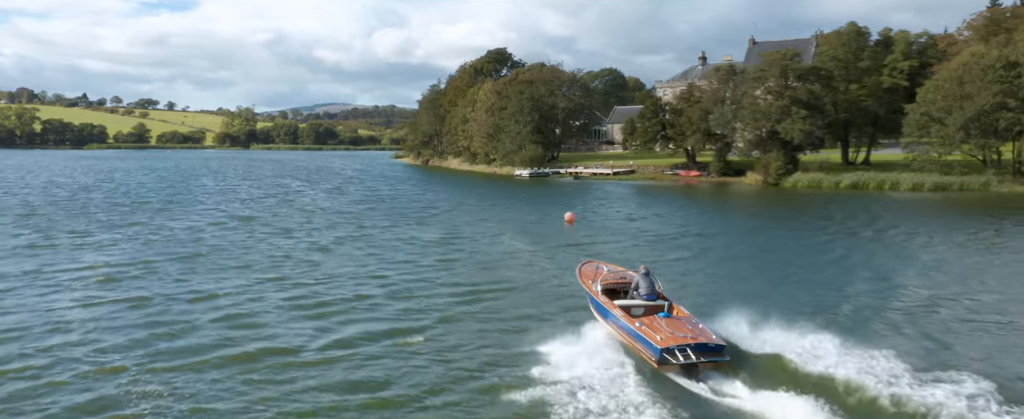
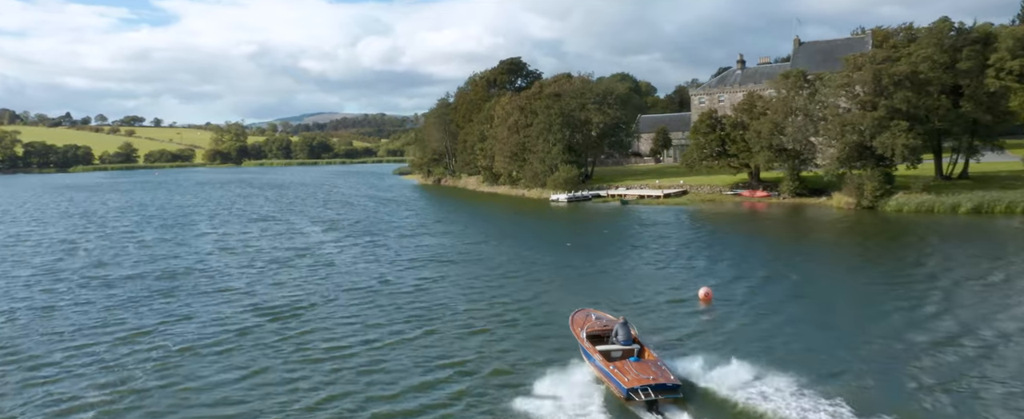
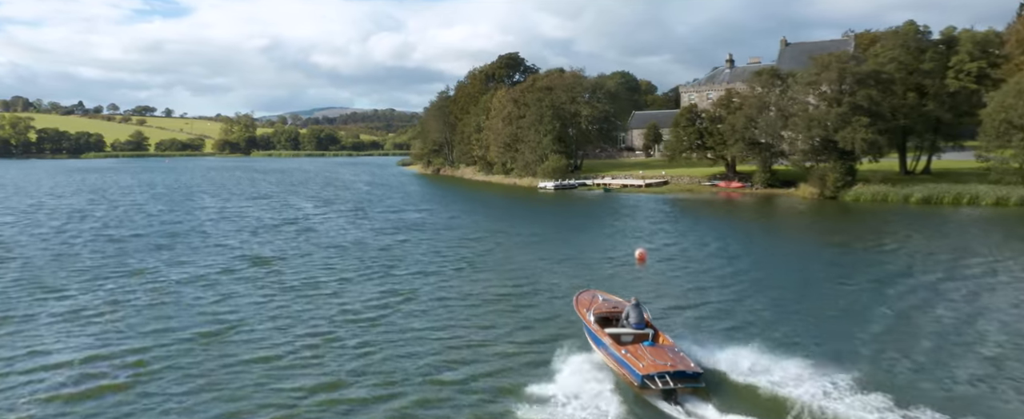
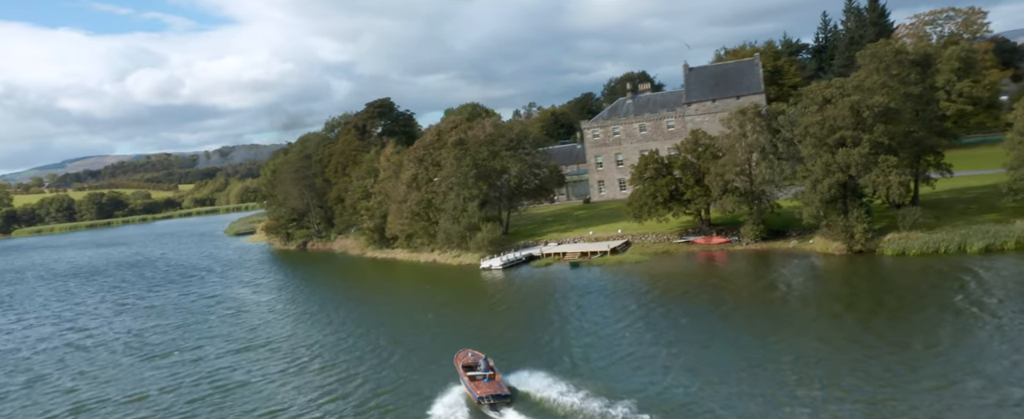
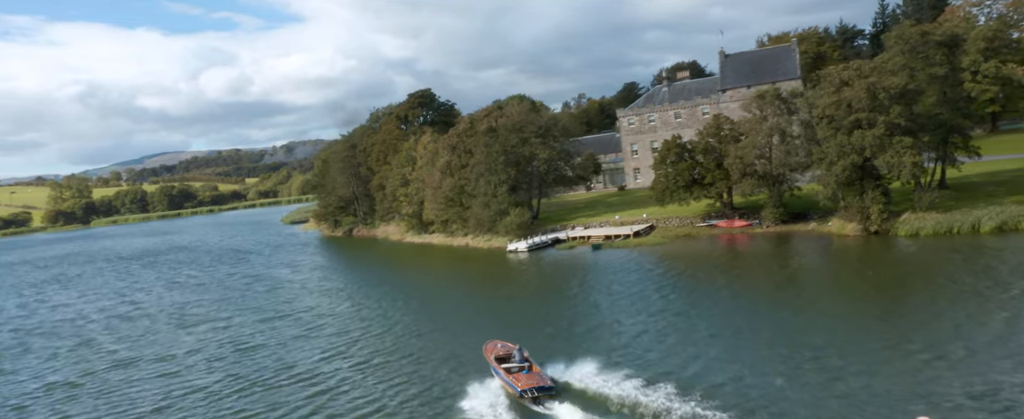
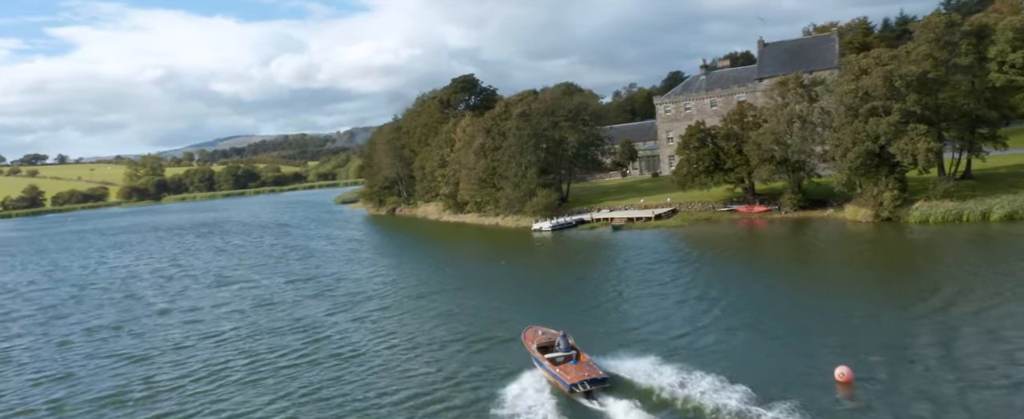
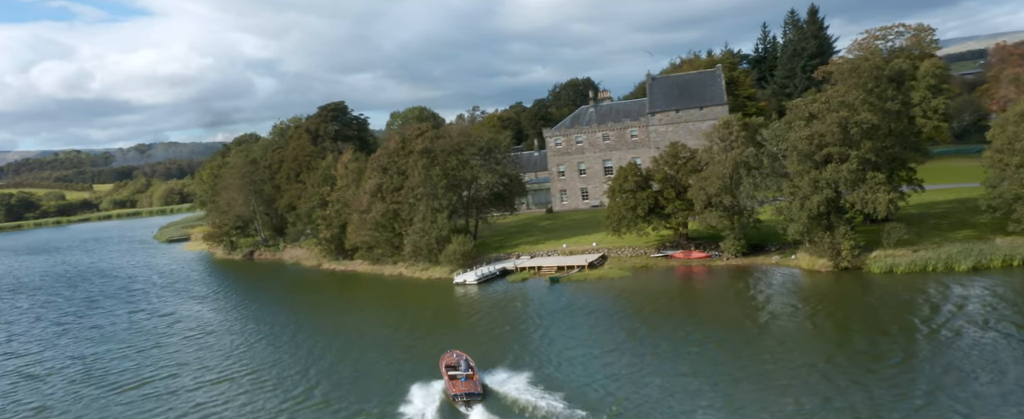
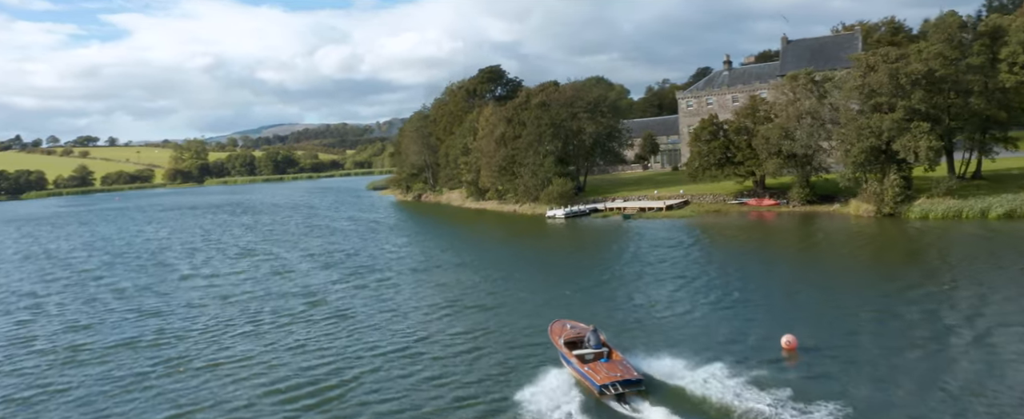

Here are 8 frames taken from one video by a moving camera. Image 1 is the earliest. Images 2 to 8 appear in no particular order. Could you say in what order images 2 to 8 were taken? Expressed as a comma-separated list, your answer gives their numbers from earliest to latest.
3, 2, 8, 6, 5, 4, 7
